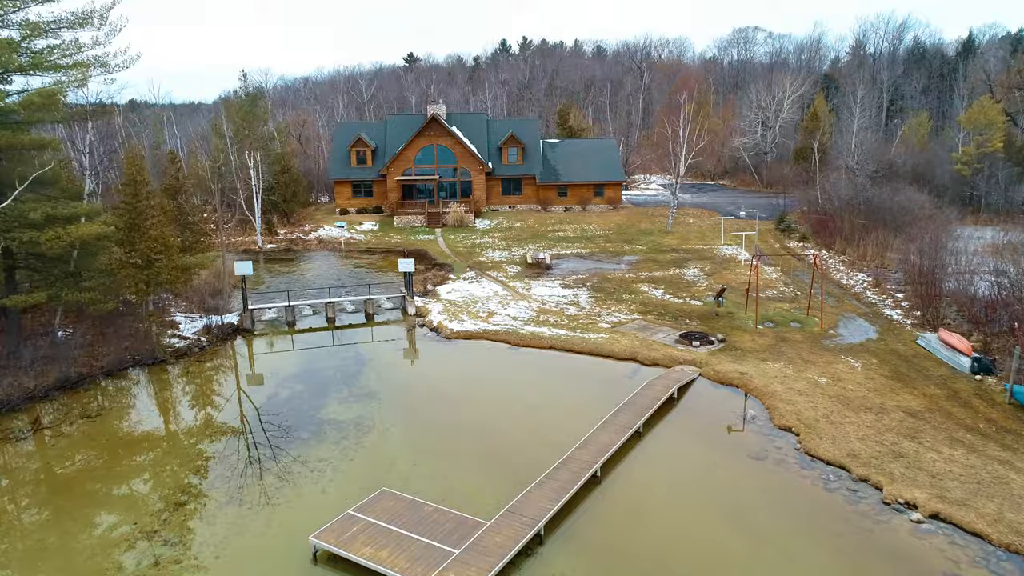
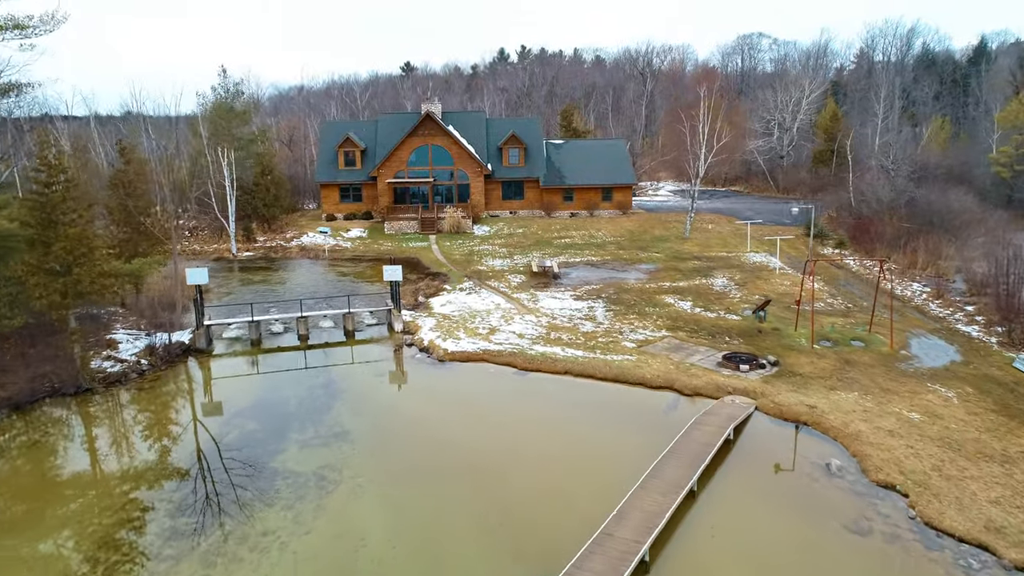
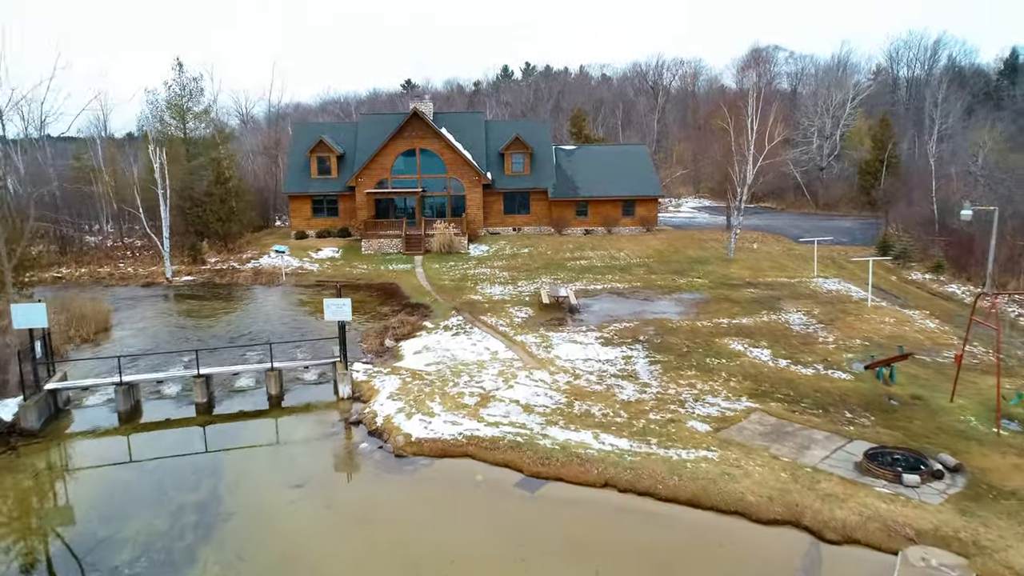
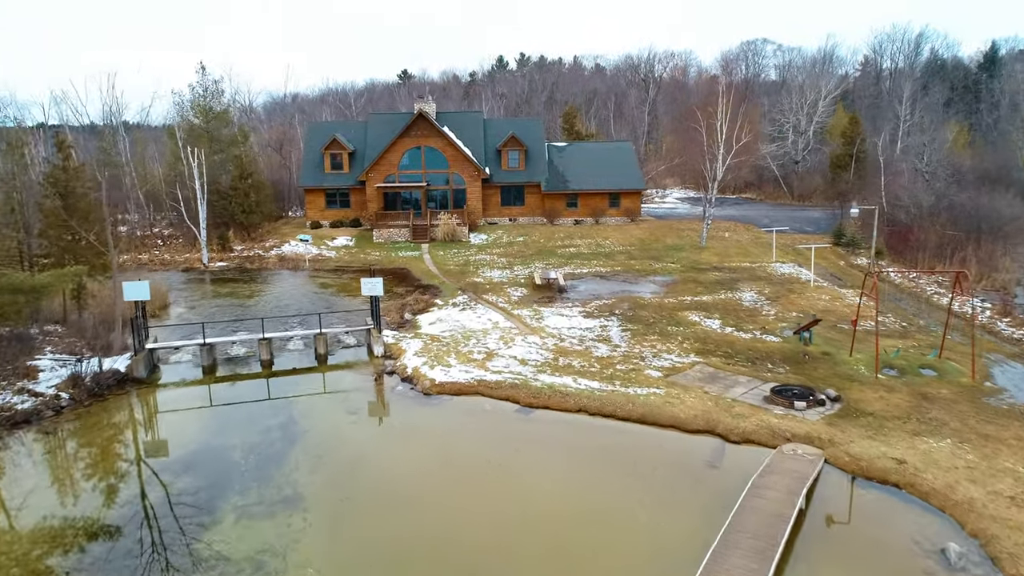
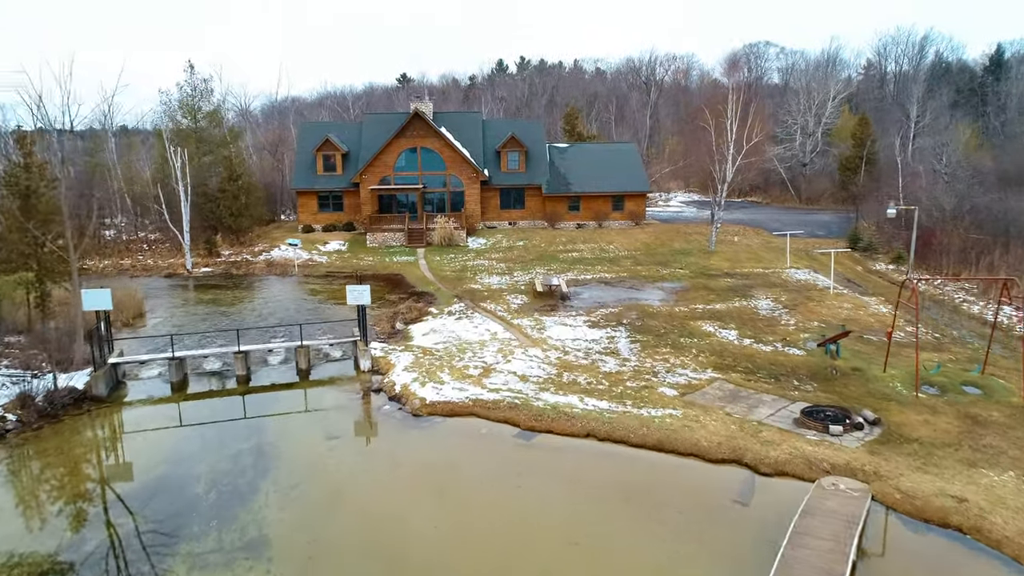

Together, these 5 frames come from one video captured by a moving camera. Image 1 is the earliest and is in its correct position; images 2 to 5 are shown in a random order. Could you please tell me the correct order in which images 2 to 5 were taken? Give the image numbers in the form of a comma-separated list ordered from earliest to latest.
2, 4, 5, 3
